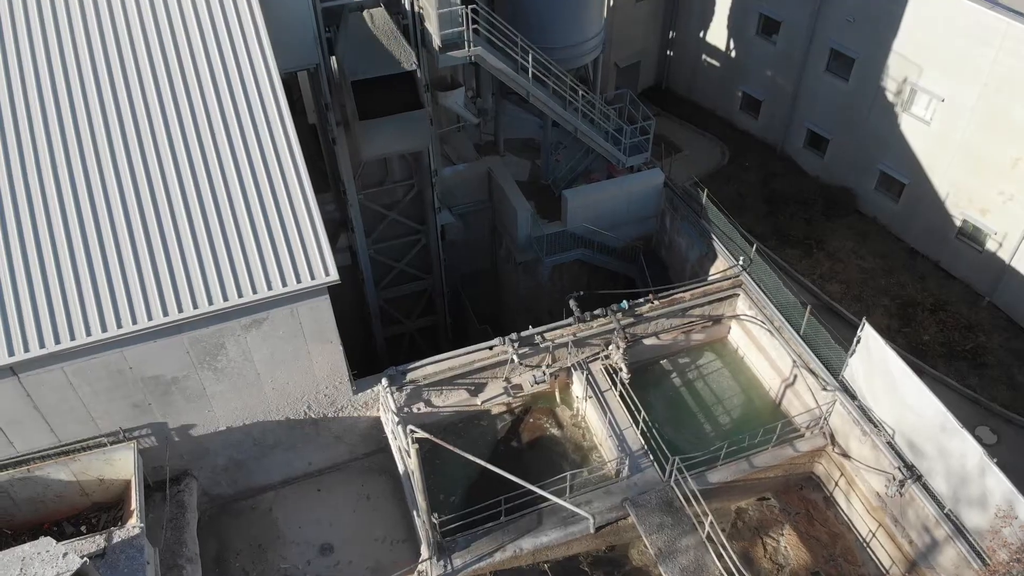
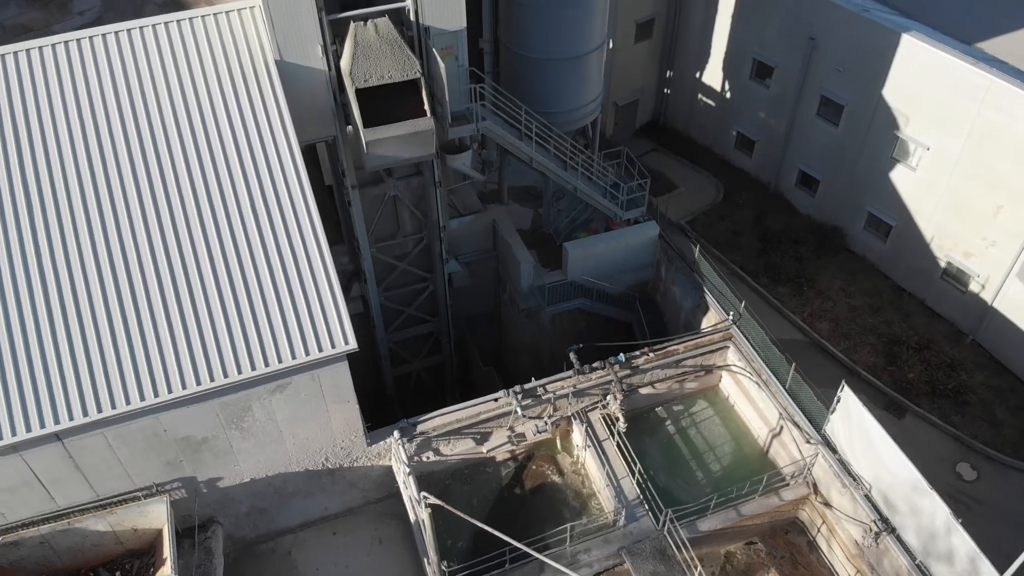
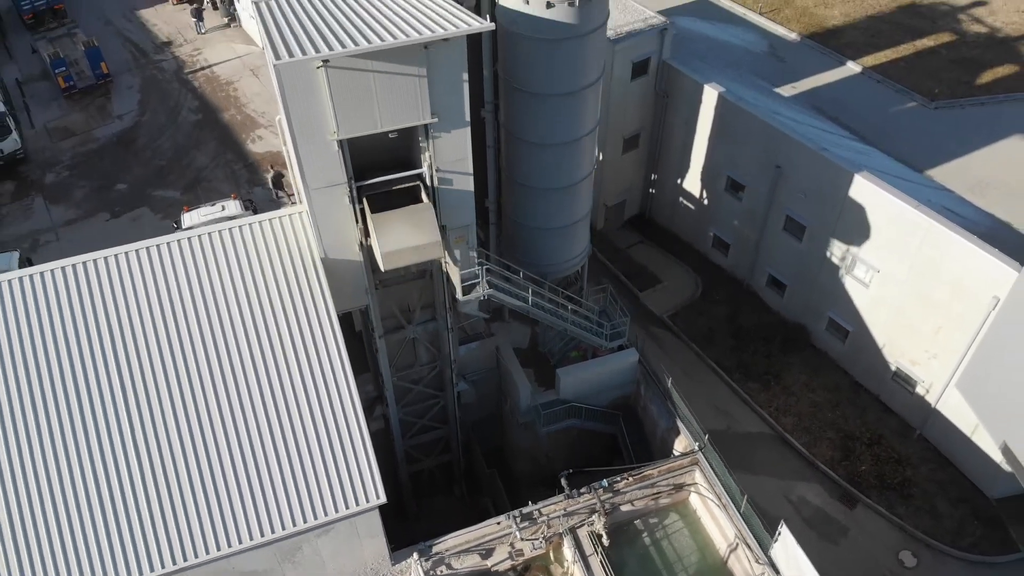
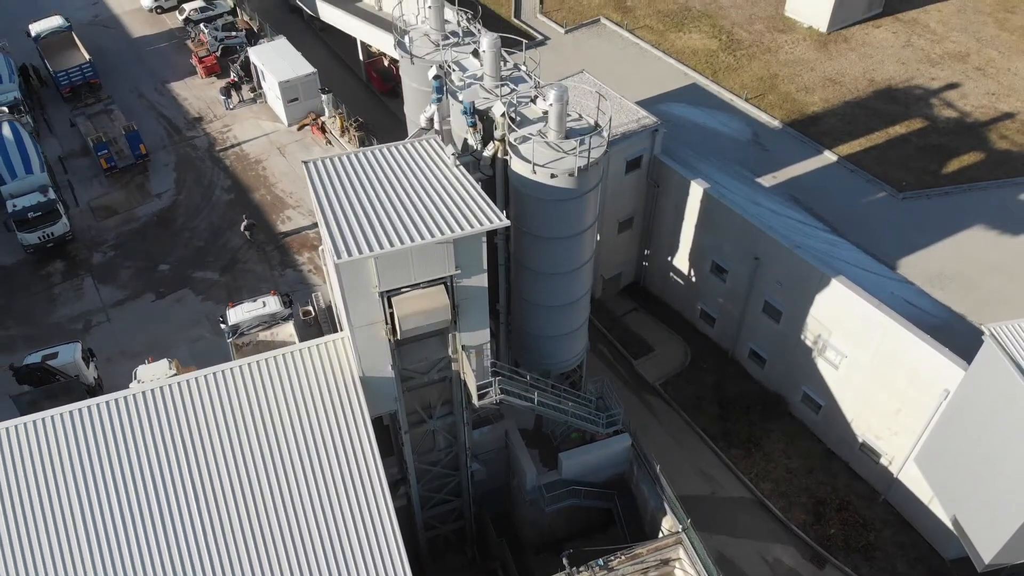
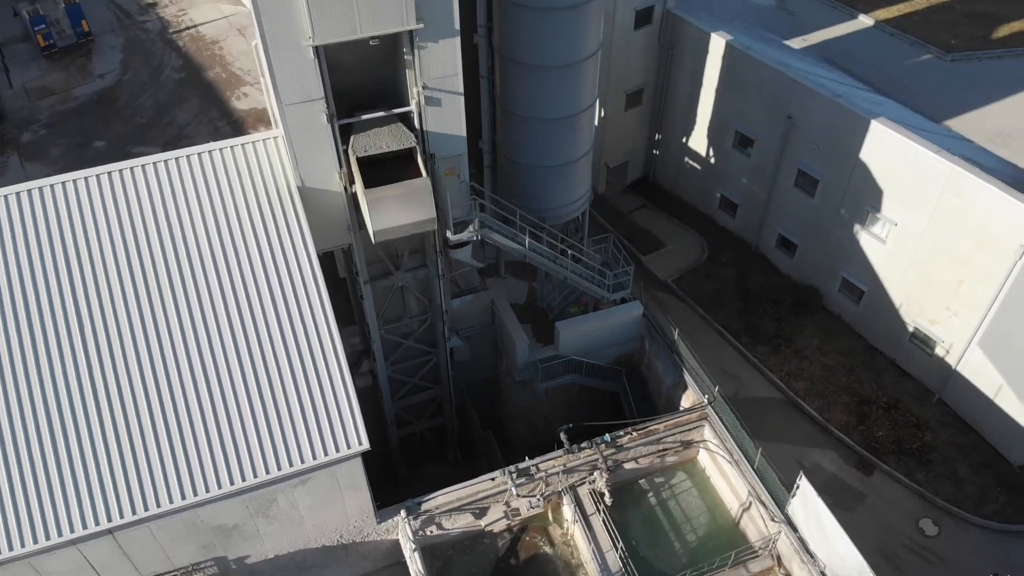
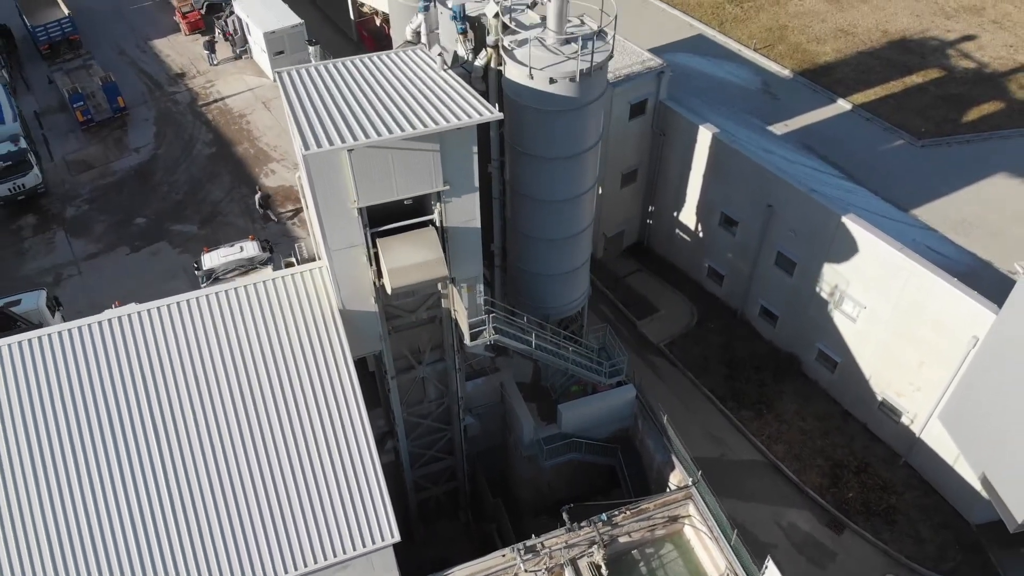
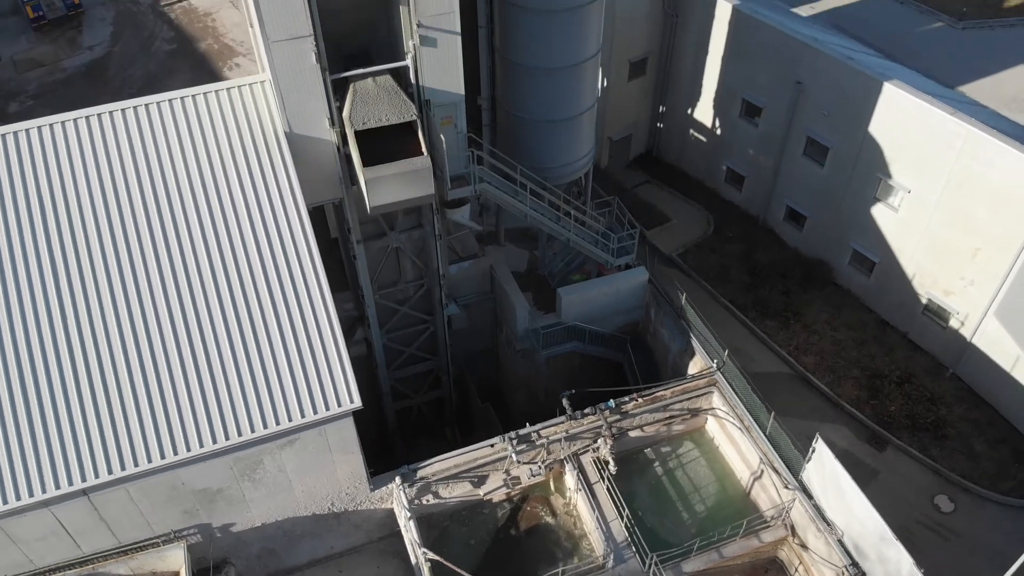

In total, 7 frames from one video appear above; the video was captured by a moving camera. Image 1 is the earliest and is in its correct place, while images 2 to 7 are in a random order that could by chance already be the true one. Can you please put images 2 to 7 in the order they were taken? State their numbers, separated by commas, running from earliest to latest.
2, 7, 5, 3, 6, 4
